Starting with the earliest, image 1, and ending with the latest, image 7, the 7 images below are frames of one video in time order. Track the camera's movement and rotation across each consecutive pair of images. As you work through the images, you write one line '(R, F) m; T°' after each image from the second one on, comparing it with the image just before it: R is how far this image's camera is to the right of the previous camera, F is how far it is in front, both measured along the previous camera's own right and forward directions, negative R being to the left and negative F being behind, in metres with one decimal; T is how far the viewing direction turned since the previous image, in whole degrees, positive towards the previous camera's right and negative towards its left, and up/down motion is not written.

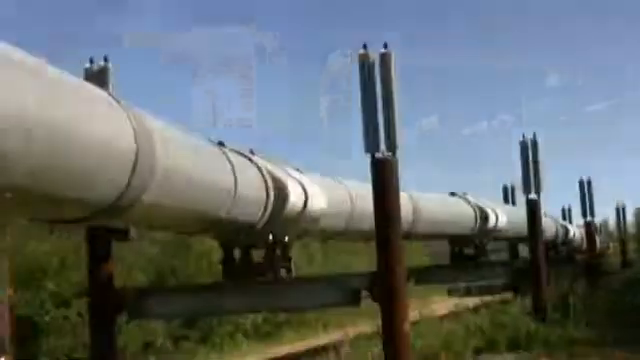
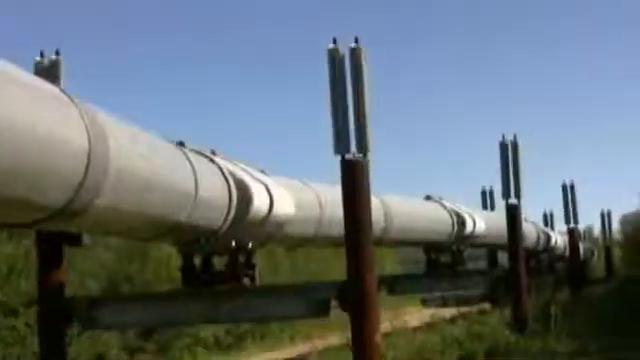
(0.0, +0.6) m; +1°
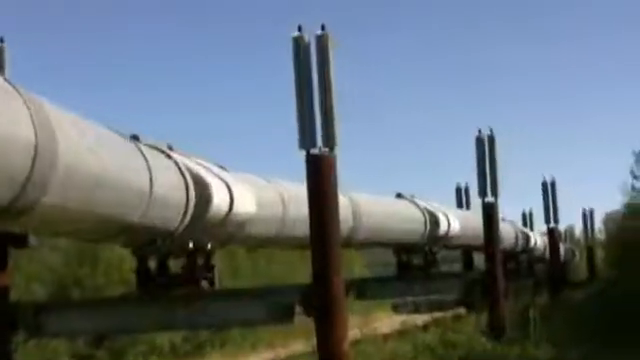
(0.0, +0.6) m; +1°
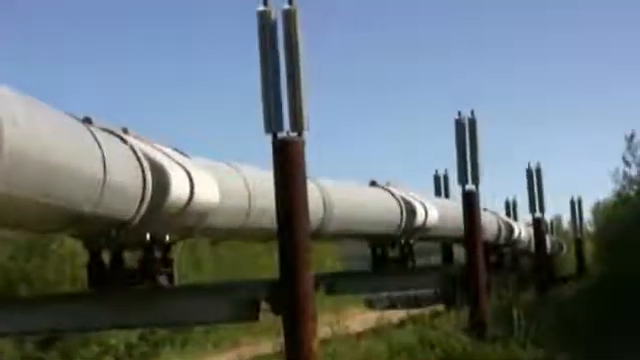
(+0.1, +0.6) m; +1°
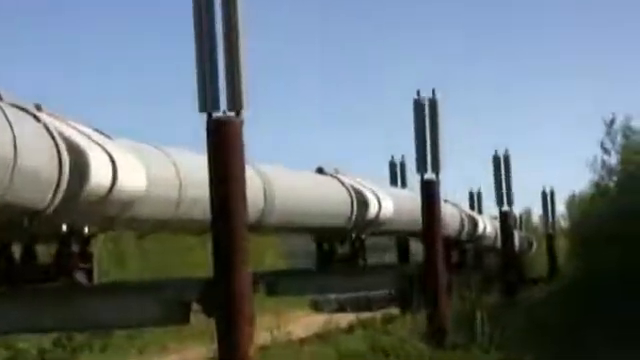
(0.0, +0.9) m; +2°
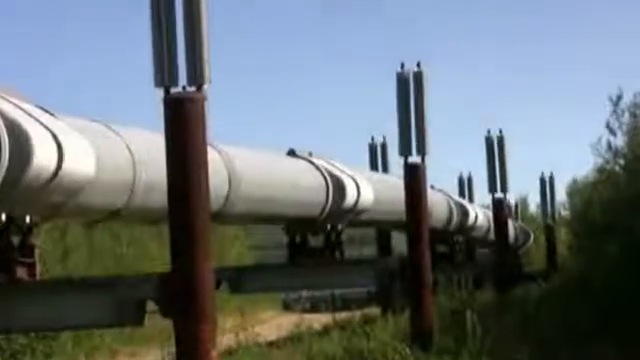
(0.0, +0.8) m; +1°
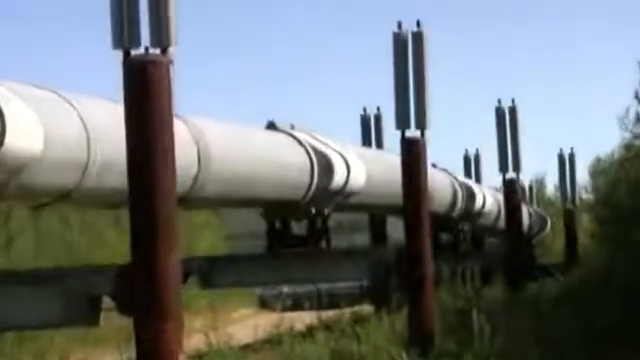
(0.0, +0.9) m; 0°
